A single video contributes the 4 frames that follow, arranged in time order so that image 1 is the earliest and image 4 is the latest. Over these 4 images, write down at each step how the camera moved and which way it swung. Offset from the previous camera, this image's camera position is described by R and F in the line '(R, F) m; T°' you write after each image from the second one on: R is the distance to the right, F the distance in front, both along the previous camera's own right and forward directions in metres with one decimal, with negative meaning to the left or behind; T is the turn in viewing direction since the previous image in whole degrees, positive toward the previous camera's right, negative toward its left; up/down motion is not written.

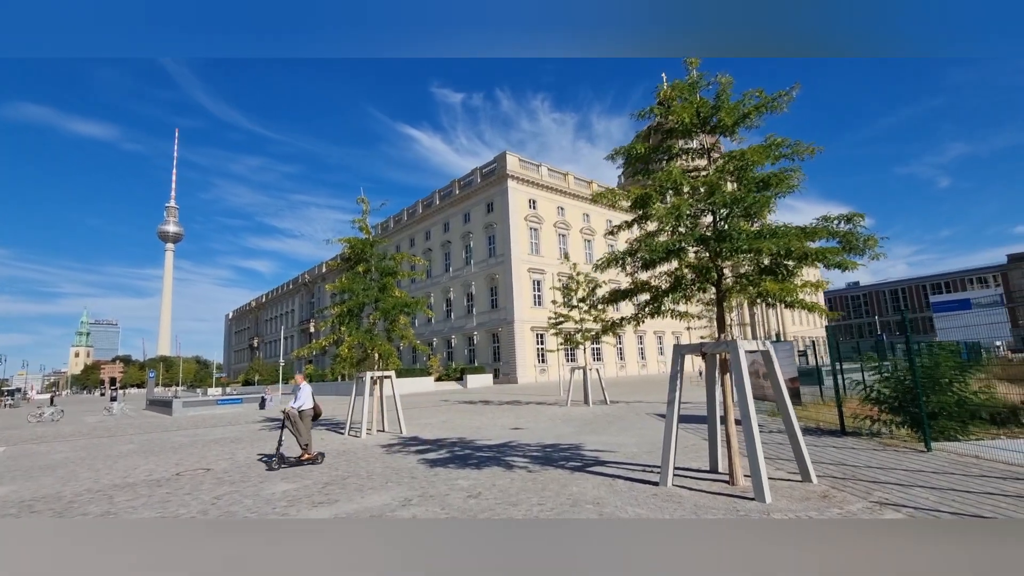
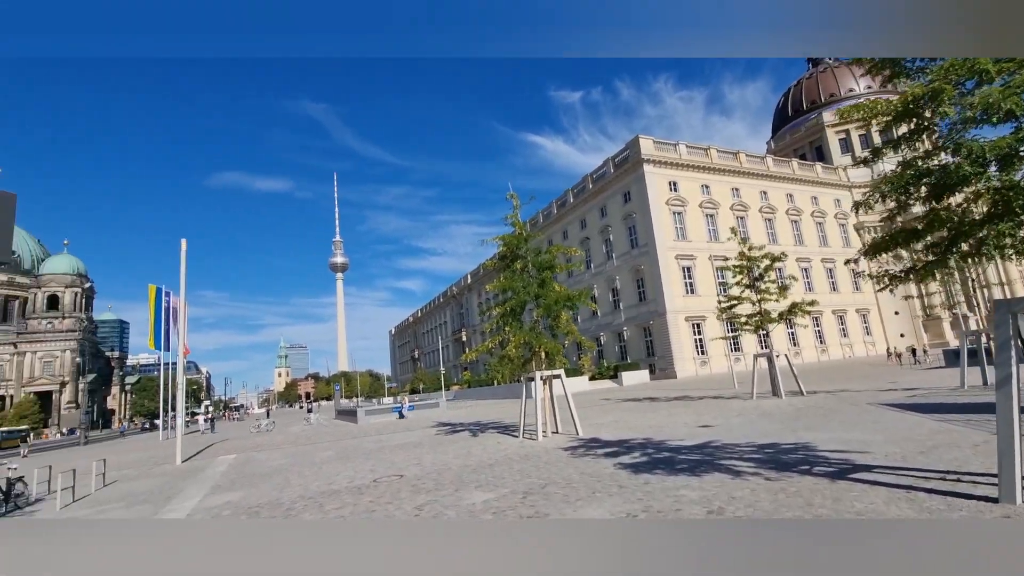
(-1.0, +1.1) m; -15°
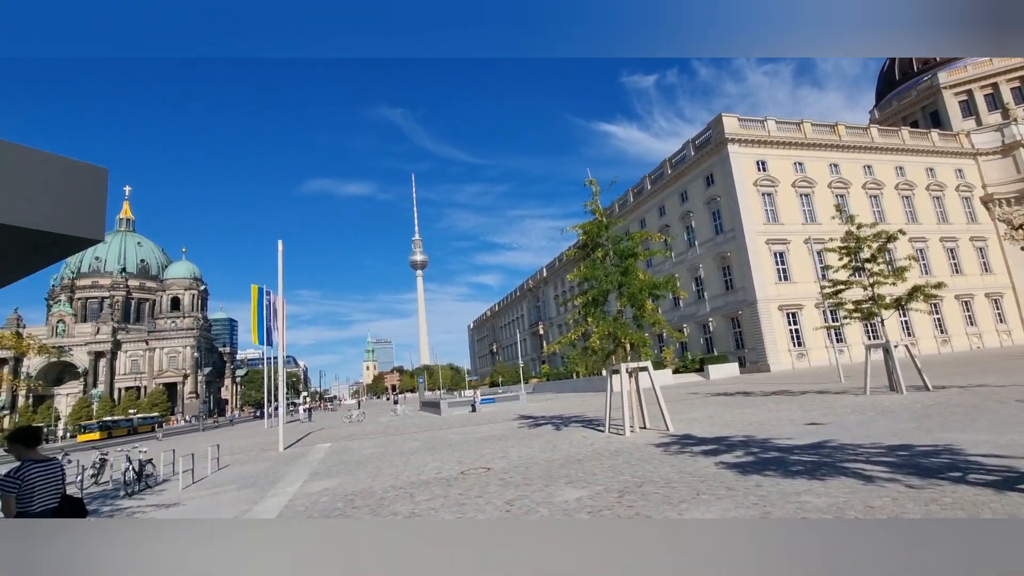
(-0.2, +0.4) m; -9°
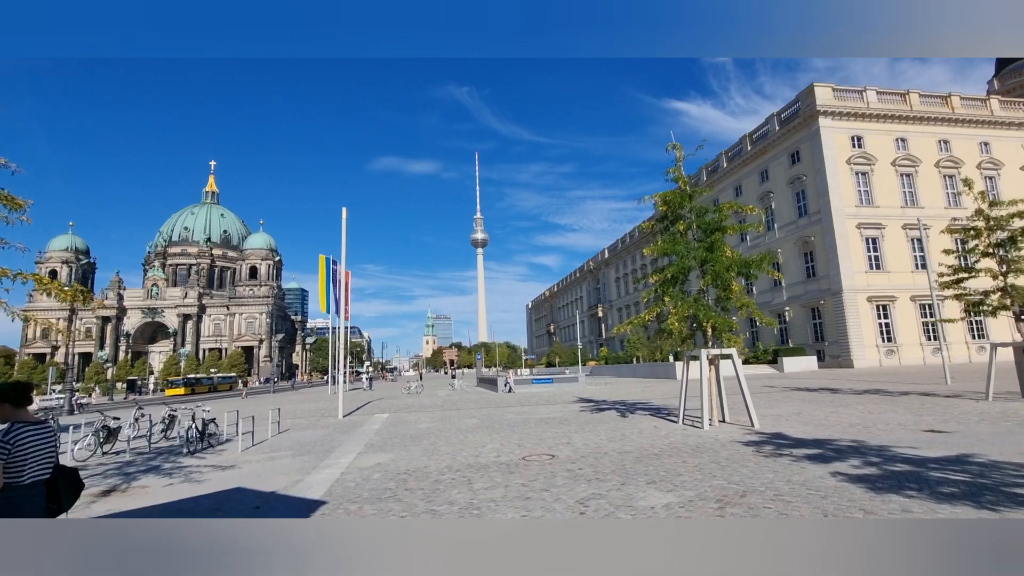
(-0.3, +1.1) m; -7°
